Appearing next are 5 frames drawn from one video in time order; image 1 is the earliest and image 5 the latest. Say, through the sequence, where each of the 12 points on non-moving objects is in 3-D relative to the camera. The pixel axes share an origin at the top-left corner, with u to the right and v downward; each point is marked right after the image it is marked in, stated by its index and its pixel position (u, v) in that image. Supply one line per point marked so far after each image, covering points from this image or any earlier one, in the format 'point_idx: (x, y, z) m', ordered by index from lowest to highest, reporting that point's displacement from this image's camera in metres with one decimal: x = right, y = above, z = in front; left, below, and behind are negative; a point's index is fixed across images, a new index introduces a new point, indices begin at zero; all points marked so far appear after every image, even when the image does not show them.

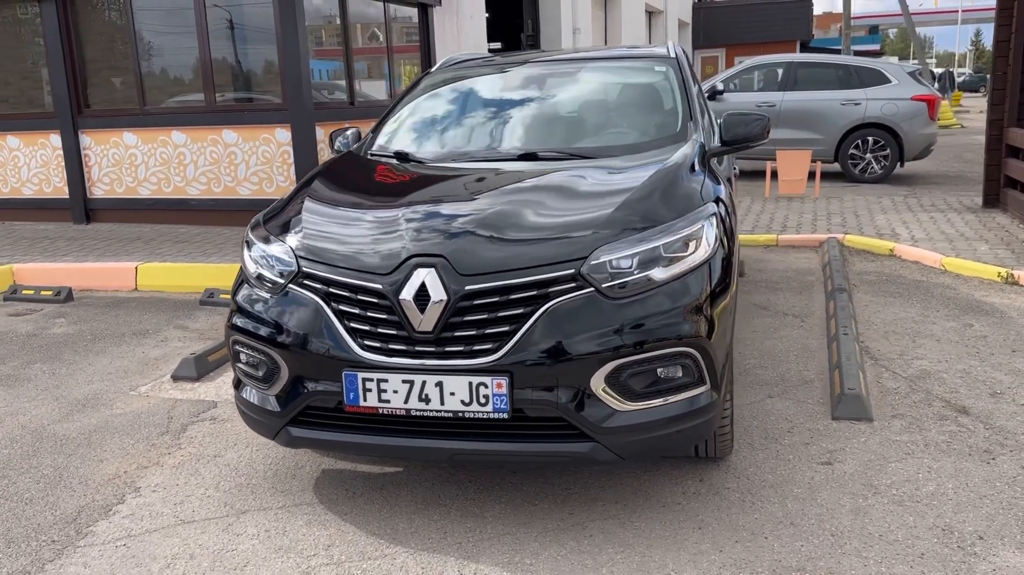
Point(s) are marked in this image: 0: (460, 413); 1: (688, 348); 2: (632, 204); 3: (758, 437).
0: (-0.2, -0.4, +2.7) m
1: (+0.5, -0.2, +2.8) m
2: (+0.4, +0.3, +3.0) m
3: (+1.0, -0.6, +3.6) m
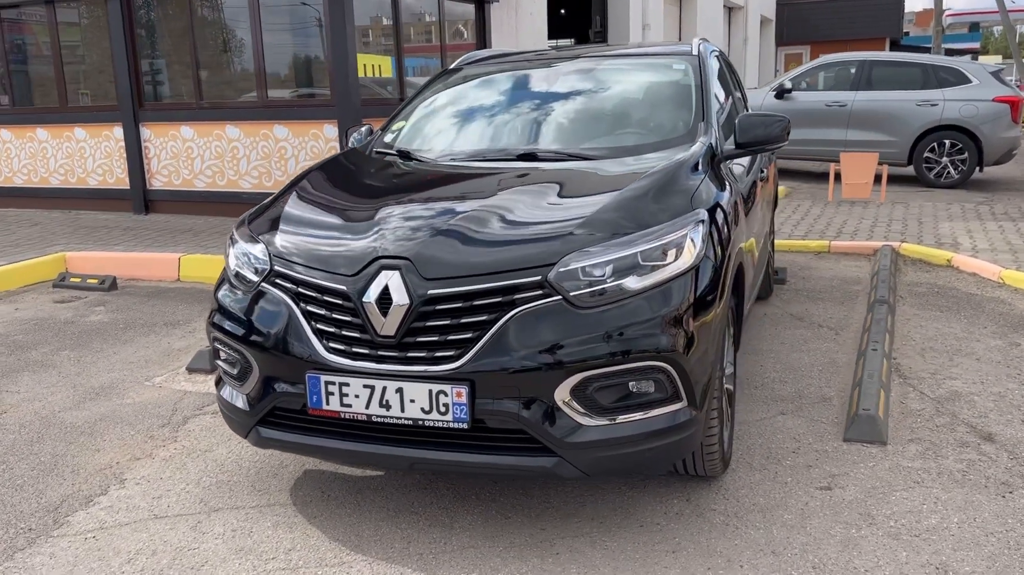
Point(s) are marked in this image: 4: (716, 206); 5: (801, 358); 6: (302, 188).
0: (-0.3, -0.4, +2.6) m
1: (+0.4, -0.2, +2.7) m
2: (+0.3, +0.3, +2.9) m
3: (+0.9, -0.6, +3.4) m
4: (+0.8, +0.3, +3.4) m
5: (+1.5, -0.4, +4.5) m
6: (-0.9, +0.4, +3.5) m
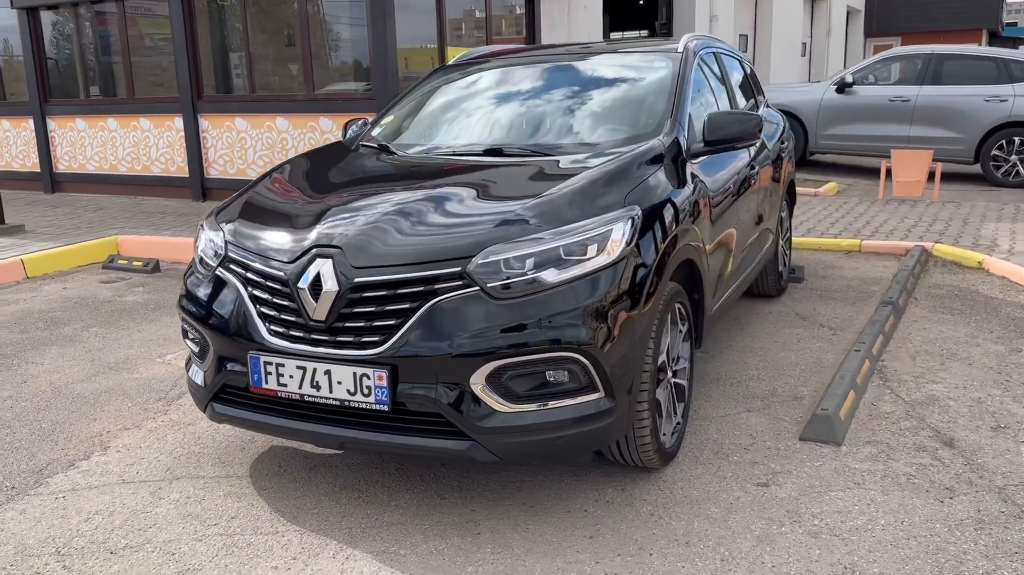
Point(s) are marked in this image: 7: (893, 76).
0: (-0.5, -0.4, +2.8) m
1: (+0.2, -0.2, +2.7) m
2: (+0.1, +0.3, +3.0) m
3: (+0.8, -0.6, +3.5) m
4: (+0.6, +0.4, +3.5) m
5: (+1.4, -0.3, +4.5) m
6: (-1.0, +0.4, +3.7) m
7: (+4.9, +2.7, +11.4) m
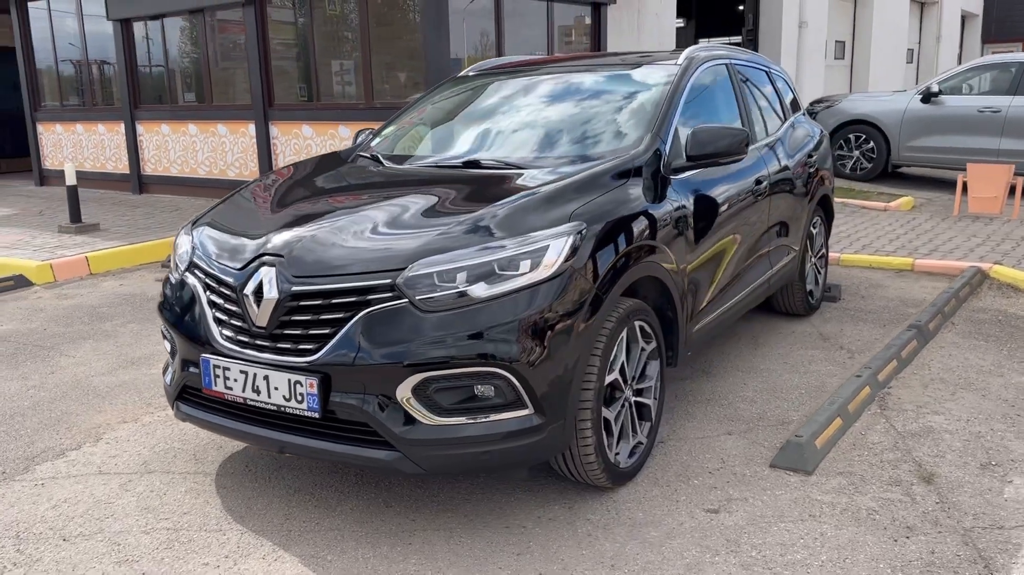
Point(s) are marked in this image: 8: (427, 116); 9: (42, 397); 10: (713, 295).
0: (-0.7, -0.4, +2.9) m
1: (0.0, -0.3, +2.7) m
2: (-0.1, +0.2, +3.0) m
3: (+0.6, -0.7, +3.4) m
4: (+0.5, +0.3, +3.4) m
5: (+1.4, -0.4, +4.3) m
6: (-1.1, +0.4, +3.8) m
7: (+5.7, +2.4, +10.8) m
8: (-0.3, +0.9, +4.5) m
9: (-2.3, -0.5, +4.3) m
10: (+0.9, 0.0, +4.0) m
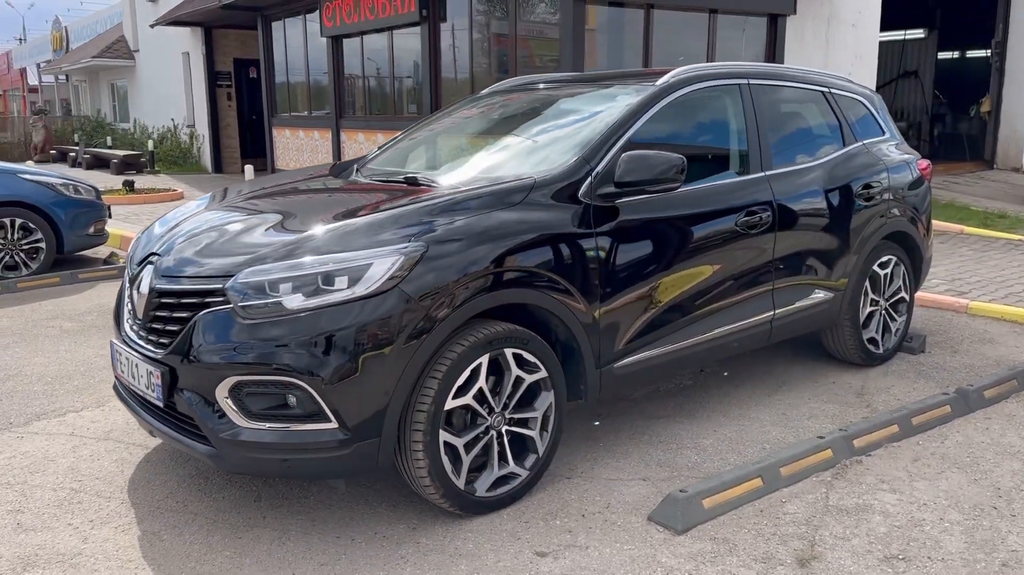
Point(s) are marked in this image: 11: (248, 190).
0: (-1.3, -0.4, +3.2) m
1: (-0.6, -0.3, +2.8) m
2: (-0.6, +0.2, +3.1) m
3: (+0.1, -0.8, +3.2) m
4: (+0.1, +0.2, +3.3) m
5: (+1.2, -0.6, +3.9) m
6: (-1.3, +0.4, +4.2) m
7: (+7.4, +1.7, +8.8) m
8: (-0.3, +0.8, +4.6) m
9: (-2.3, -0.4, +5.0) m
10: (+0.6, -0.2, +3.7) m
11: (-1.2, +0.4, +4.1) m
